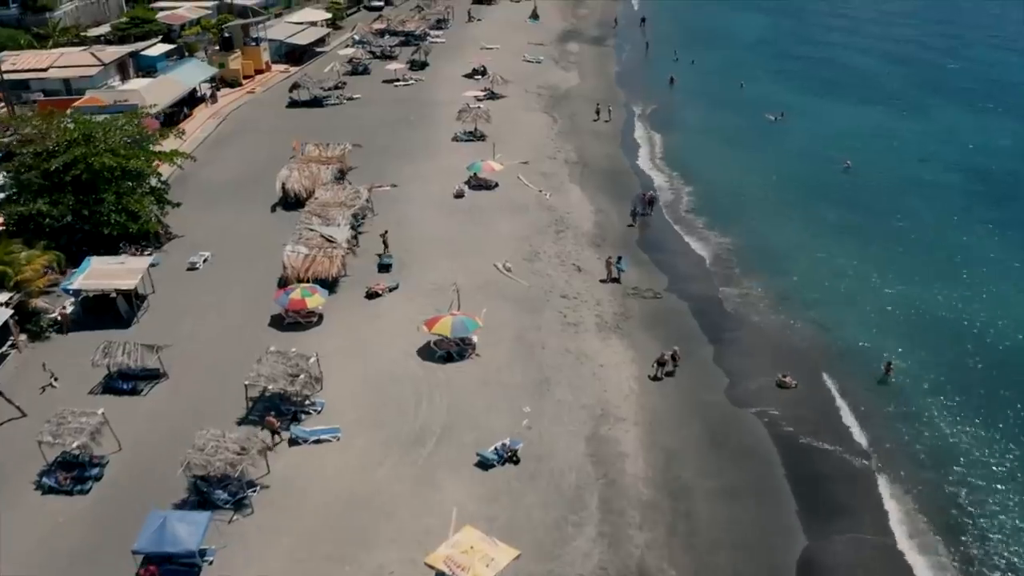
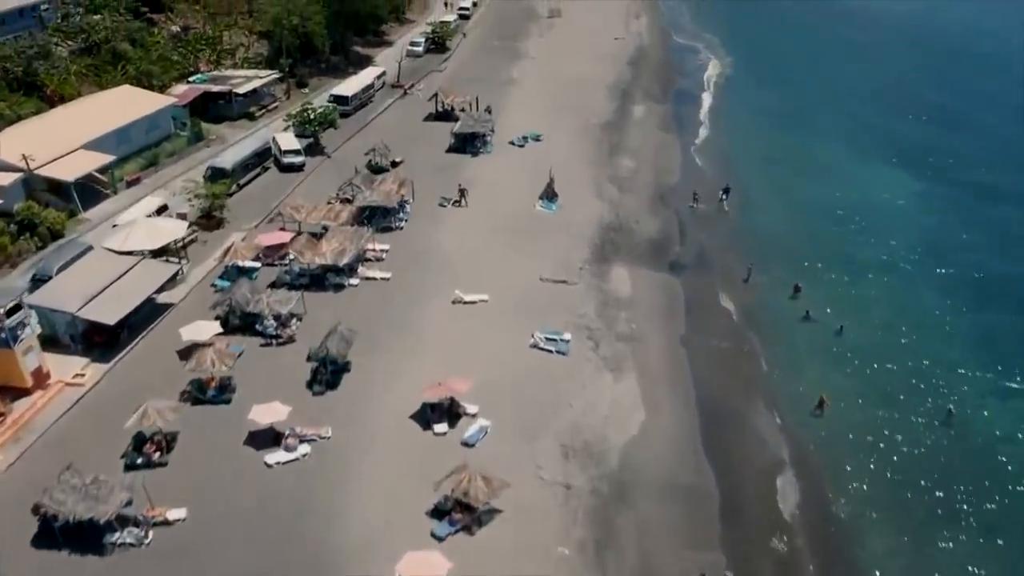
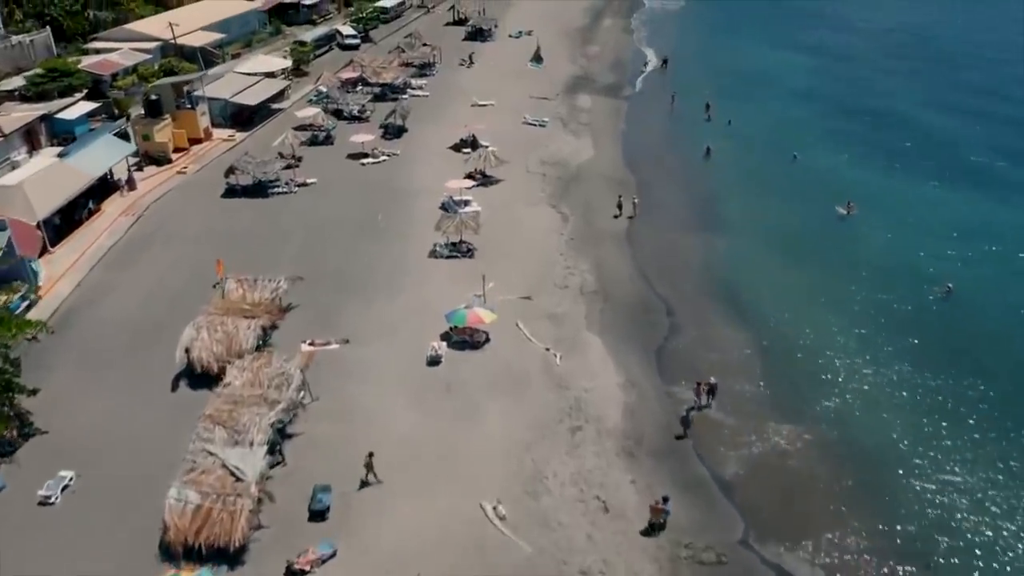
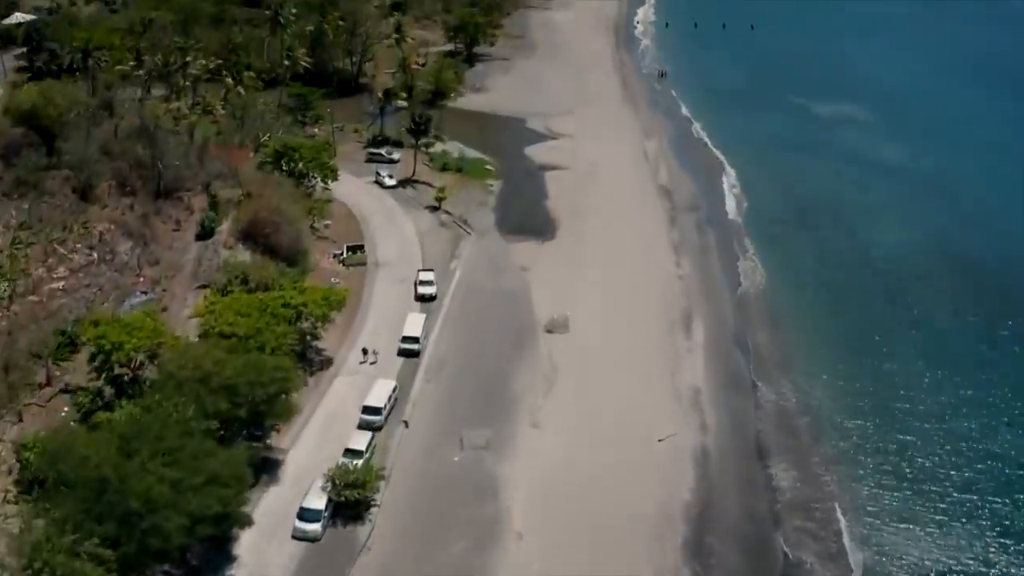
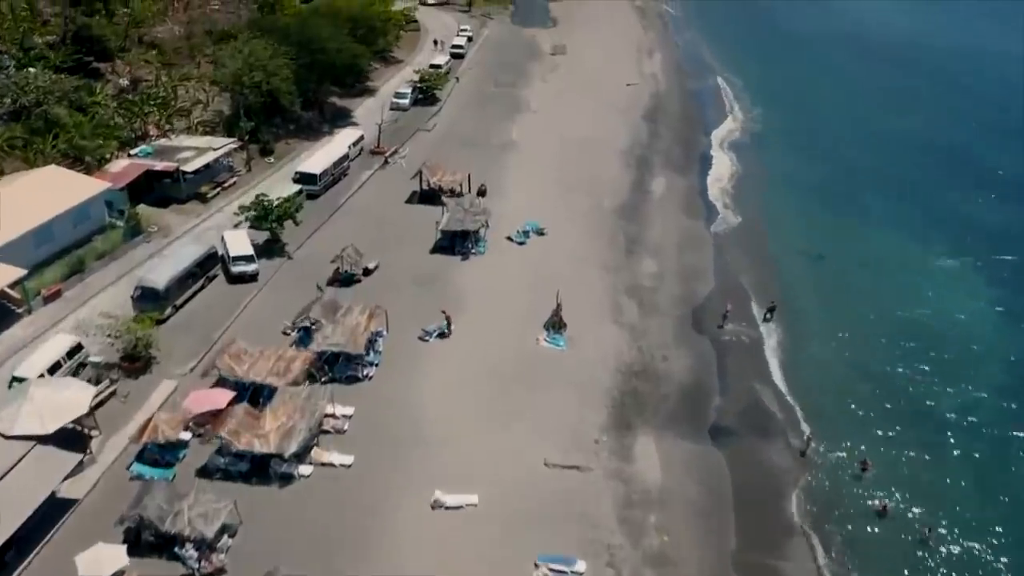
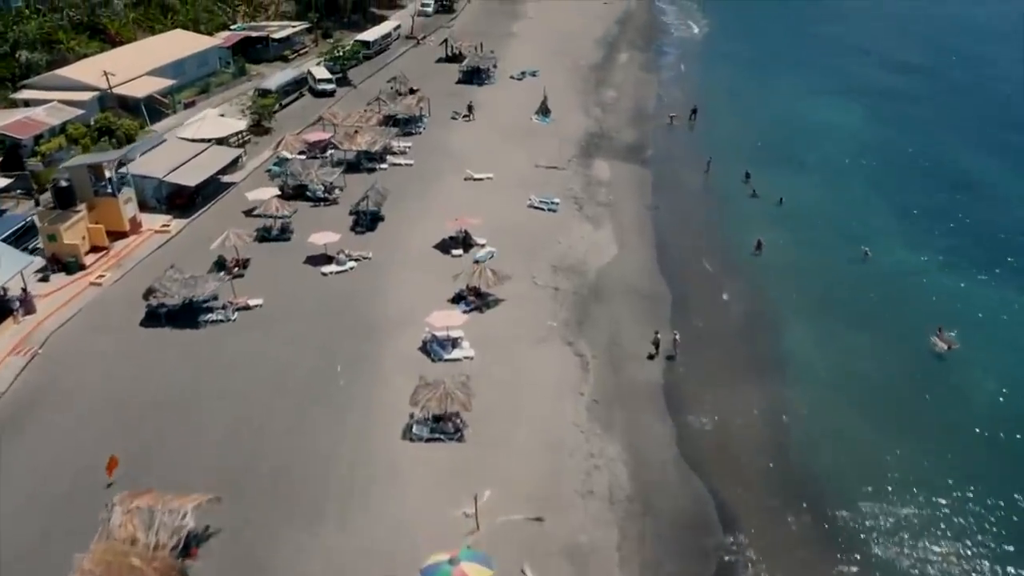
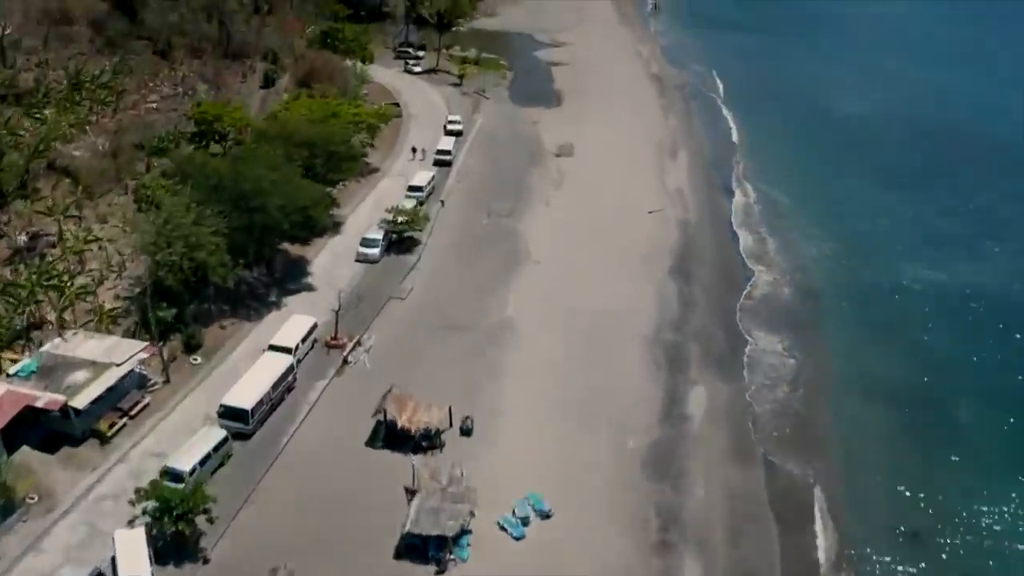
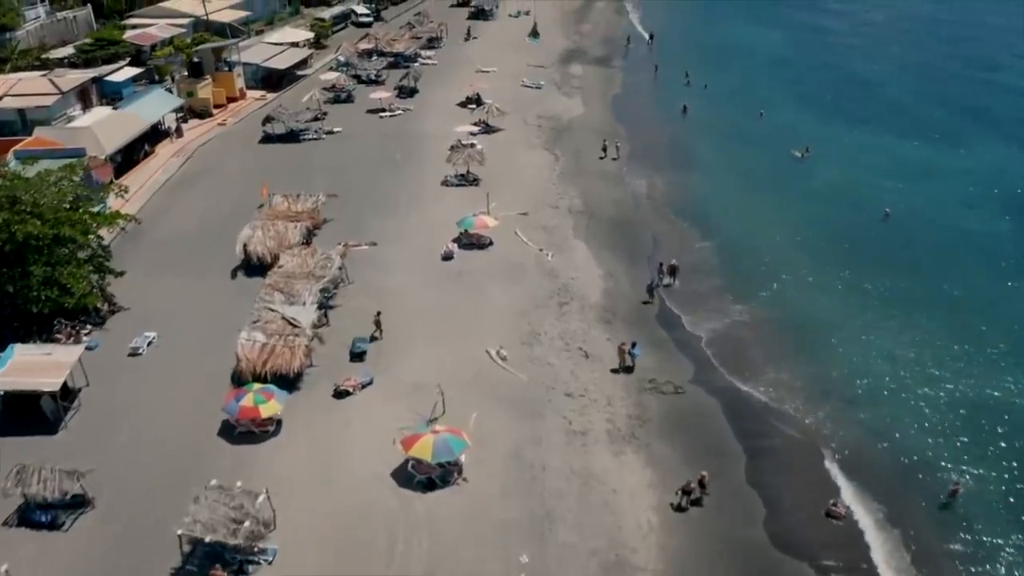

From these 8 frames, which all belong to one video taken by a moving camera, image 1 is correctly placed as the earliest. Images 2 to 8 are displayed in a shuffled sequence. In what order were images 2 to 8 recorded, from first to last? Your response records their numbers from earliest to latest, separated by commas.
8, 3, 6, 2, 5, 7, 4
